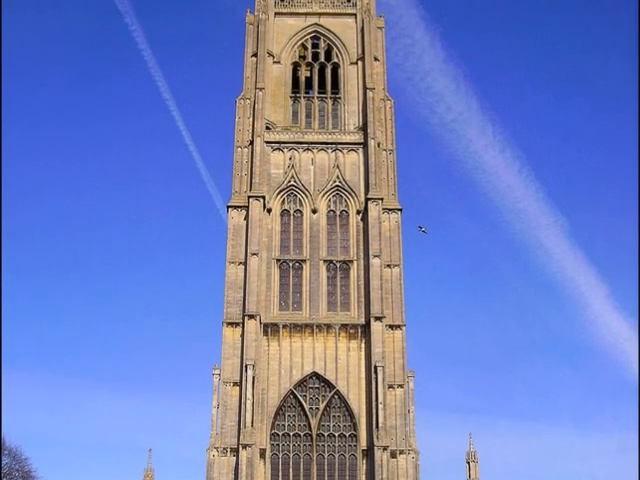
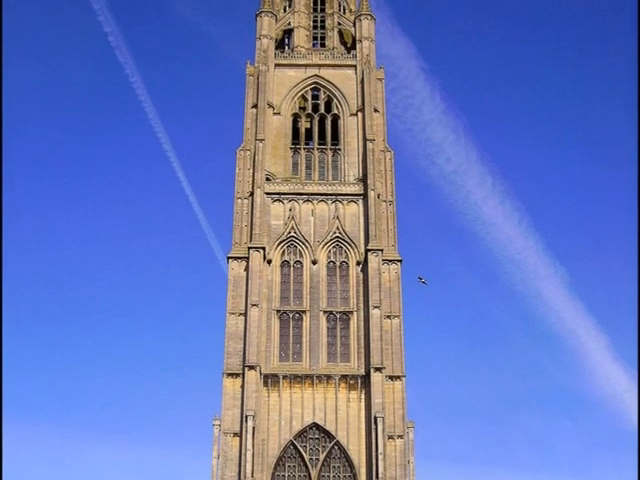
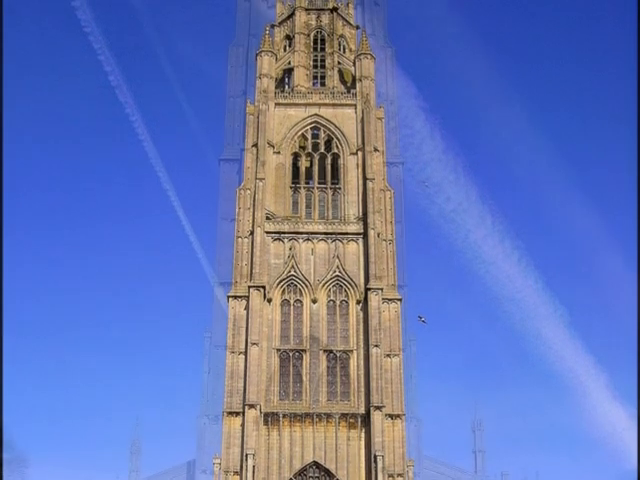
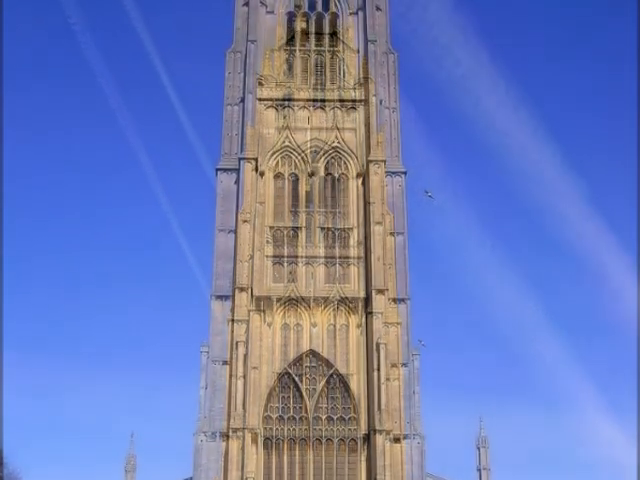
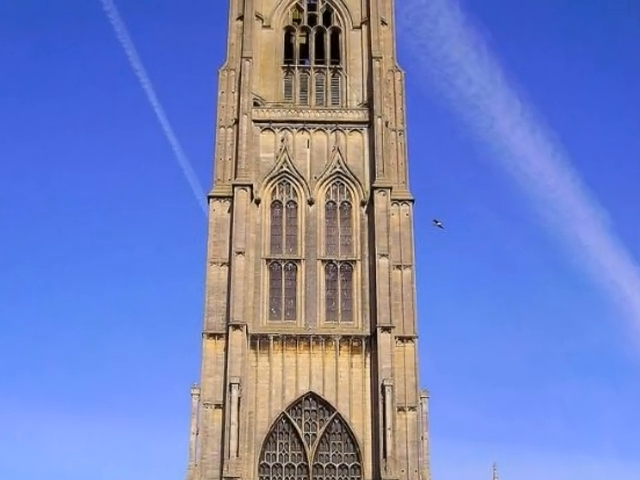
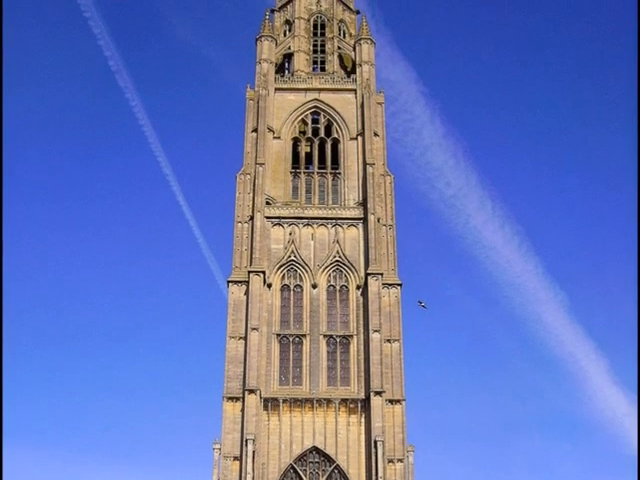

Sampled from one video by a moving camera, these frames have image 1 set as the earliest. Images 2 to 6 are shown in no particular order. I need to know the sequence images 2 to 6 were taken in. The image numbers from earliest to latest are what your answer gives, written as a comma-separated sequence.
2, 6, 3, 4, 5
